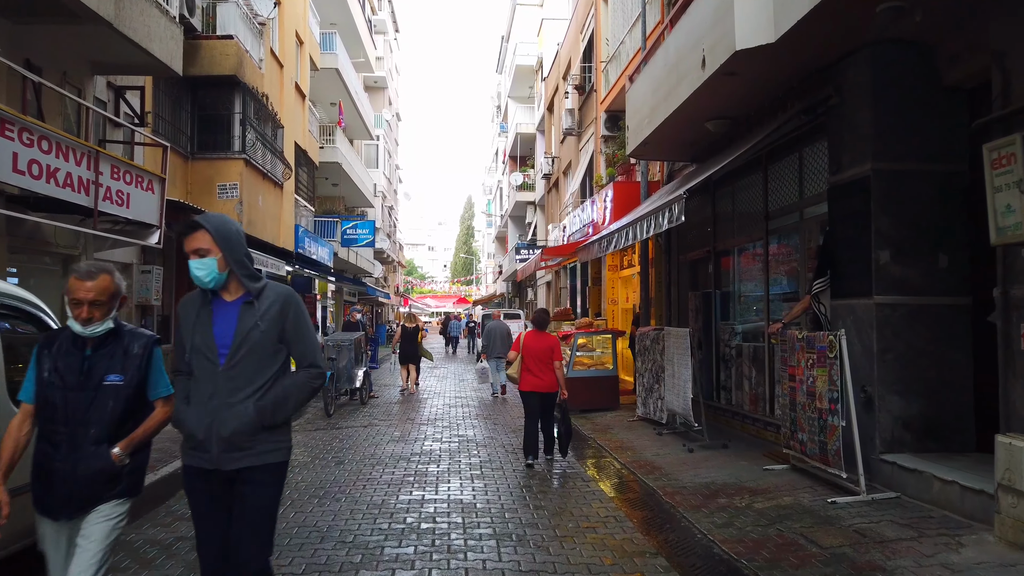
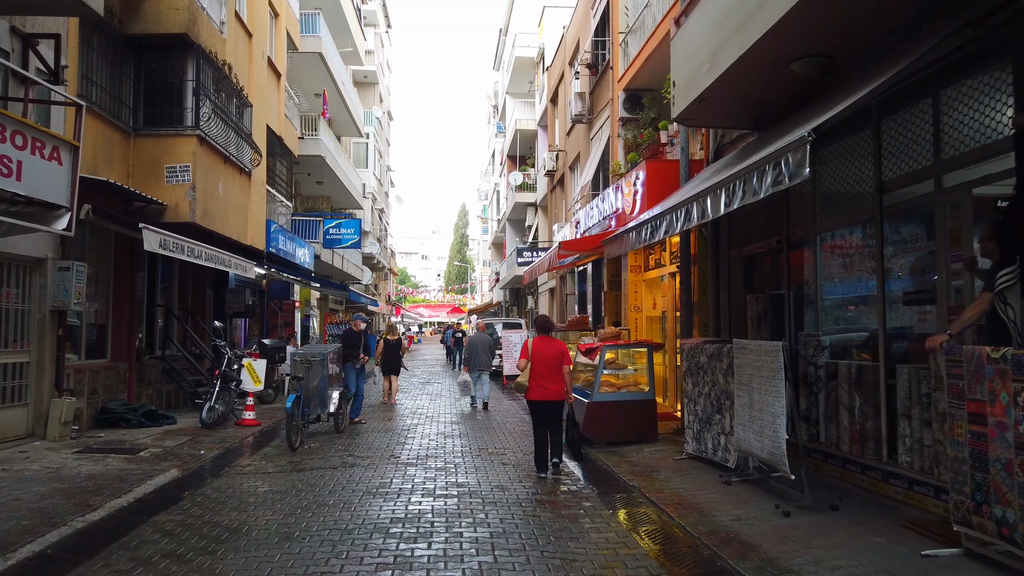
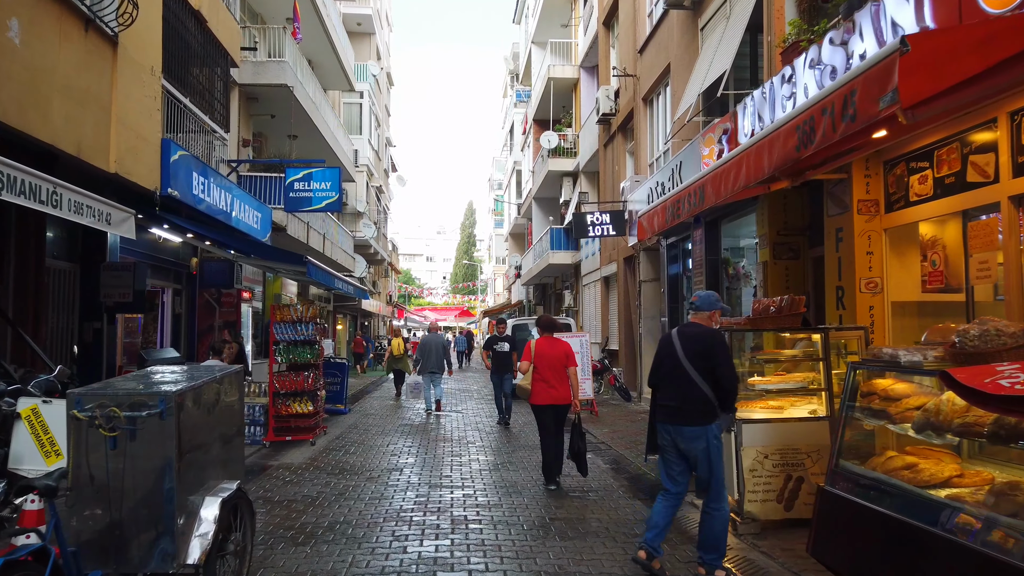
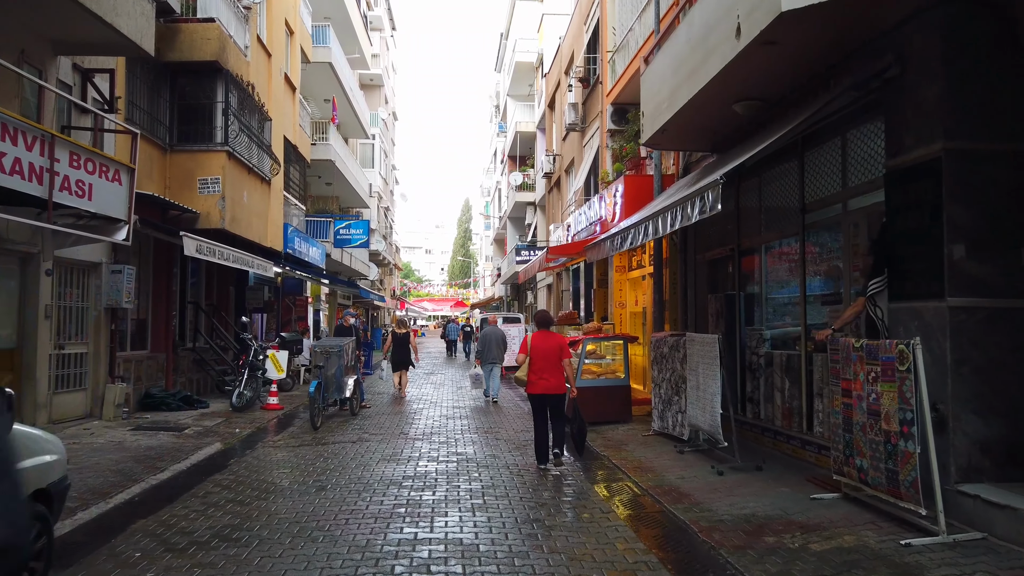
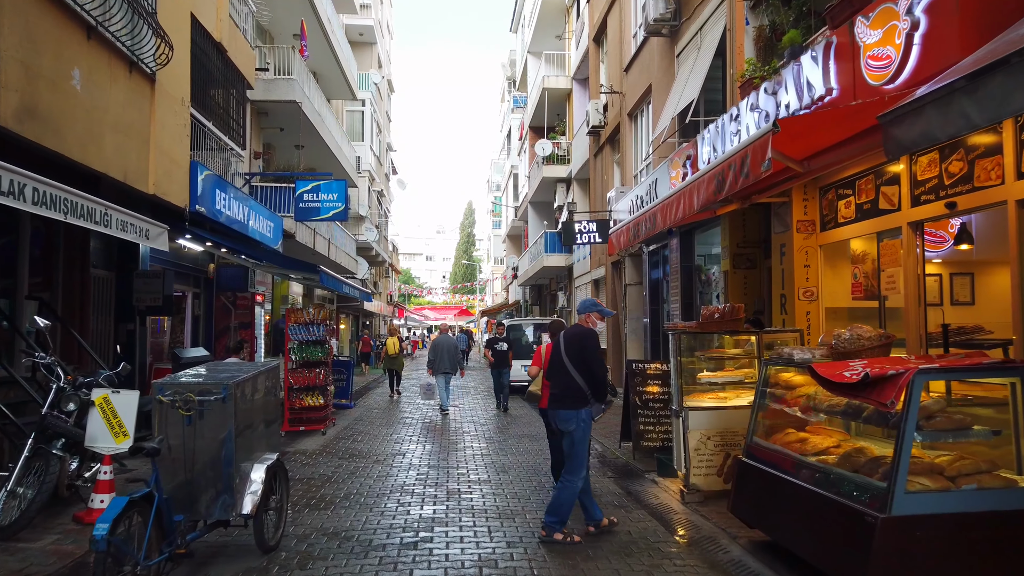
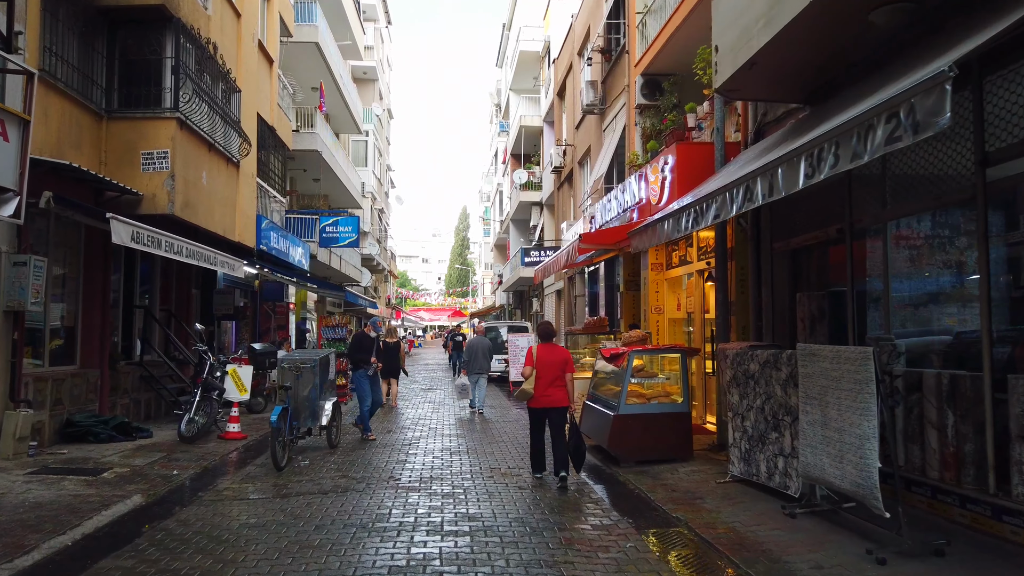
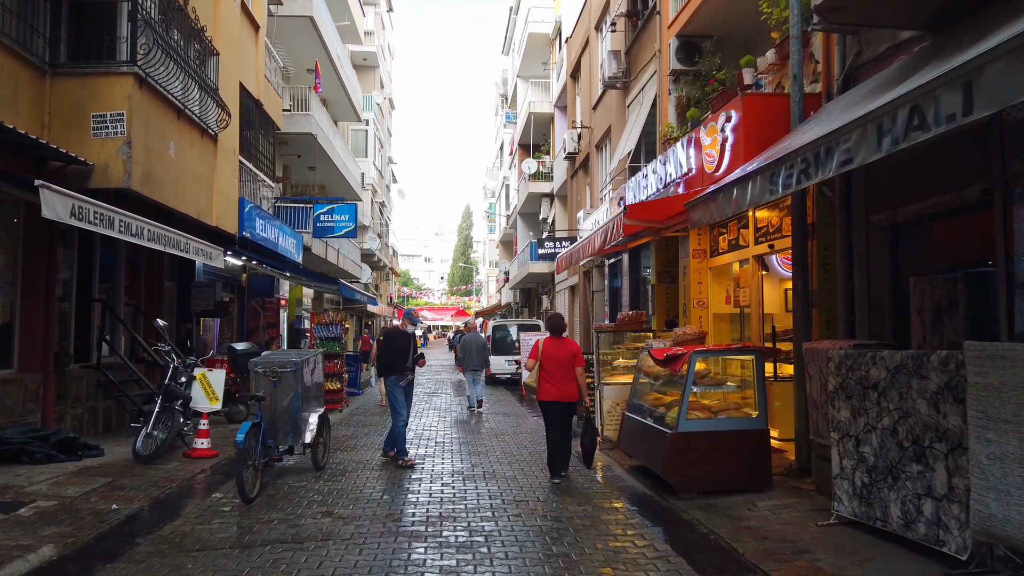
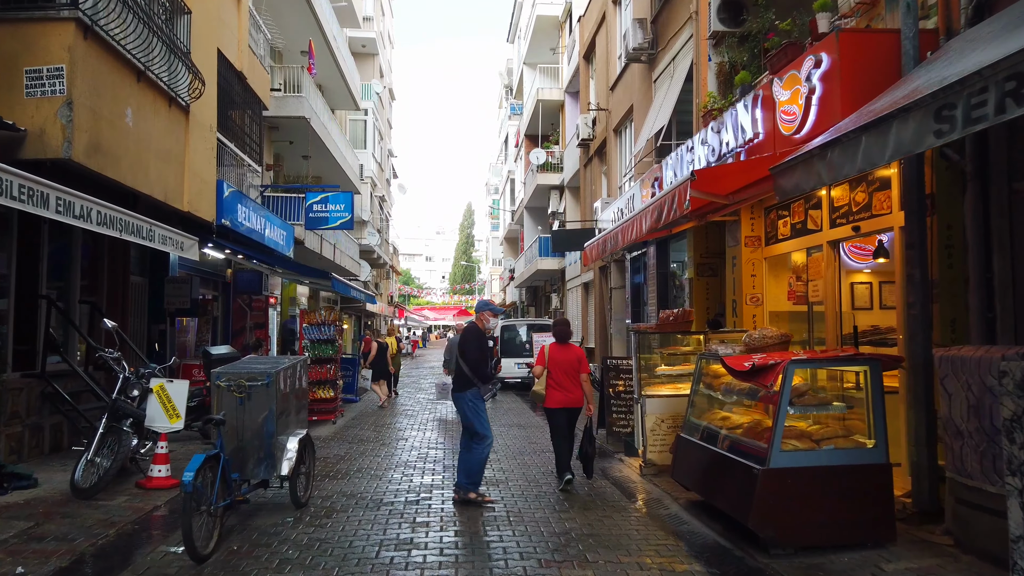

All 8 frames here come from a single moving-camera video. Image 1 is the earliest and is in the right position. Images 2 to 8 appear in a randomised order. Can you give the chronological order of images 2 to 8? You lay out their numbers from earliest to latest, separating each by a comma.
4, 2, 6, 7, 8, 5, 3
